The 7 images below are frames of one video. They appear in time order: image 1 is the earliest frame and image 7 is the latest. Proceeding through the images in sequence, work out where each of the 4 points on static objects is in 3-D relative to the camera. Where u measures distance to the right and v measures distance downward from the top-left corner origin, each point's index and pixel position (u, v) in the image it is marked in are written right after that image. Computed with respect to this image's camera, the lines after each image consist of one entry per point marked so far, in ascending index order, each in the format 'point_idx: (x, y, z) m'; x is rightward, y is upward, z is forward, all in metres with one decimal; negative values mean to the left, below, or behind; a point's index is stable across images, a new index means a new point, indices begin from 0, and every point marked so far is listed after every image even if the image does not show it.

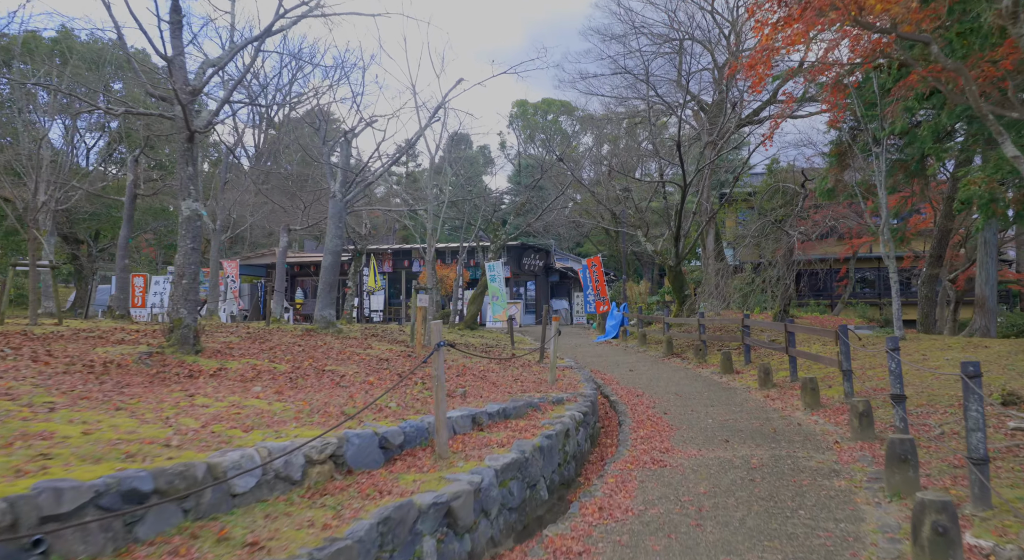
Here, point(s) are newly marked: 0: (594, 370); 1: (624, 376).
0: (+1.6, -1.8, +12.0) m
1: (+2.1, -1.8, +11.5) m
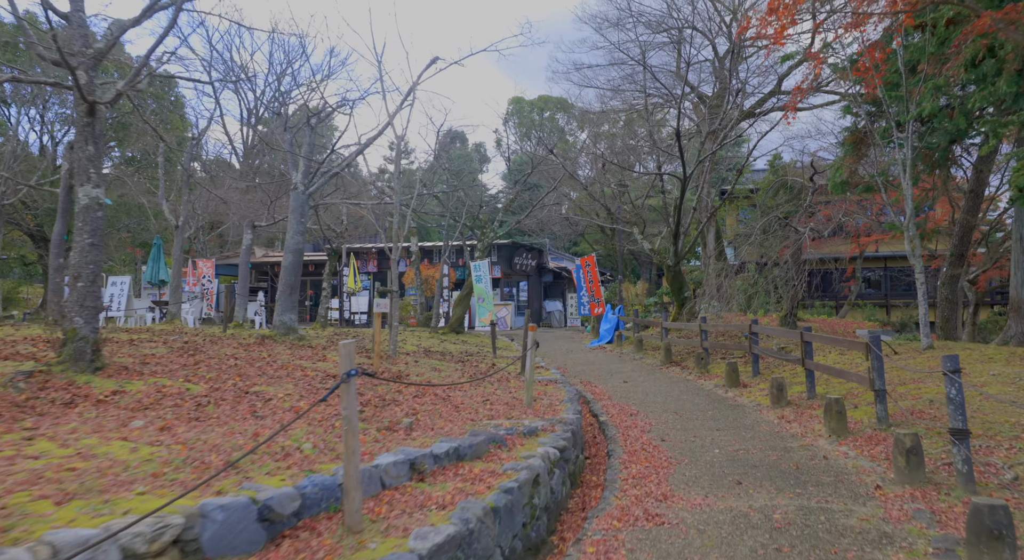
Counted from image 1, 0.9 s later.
0: (+1.2, -1.9, +10.8) m
1: (+1.8, -1.9, +10.3) m
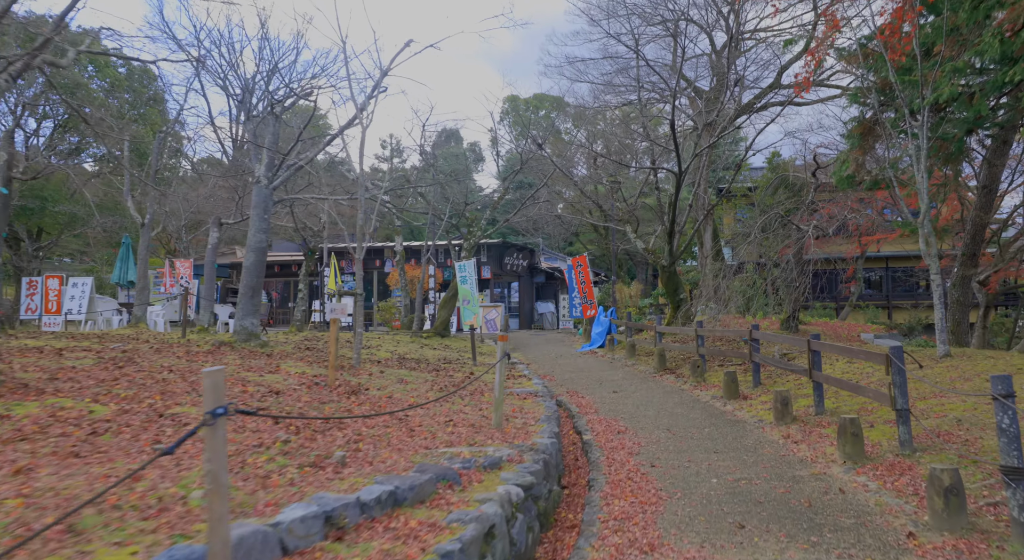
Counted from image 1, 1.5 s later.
0: (+0.9, -1.9, +9.9) m
1: (+1.4, -1.9, +9.4) m
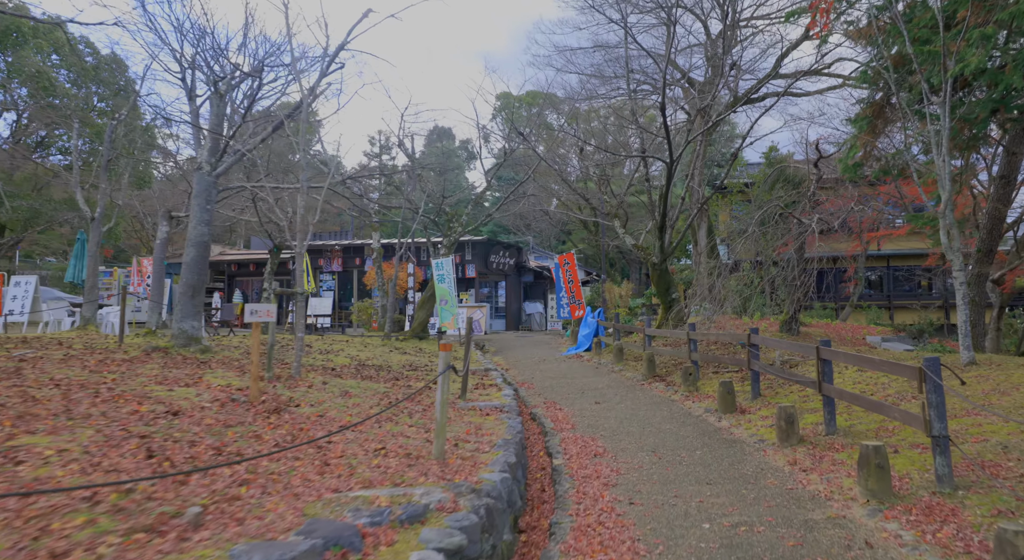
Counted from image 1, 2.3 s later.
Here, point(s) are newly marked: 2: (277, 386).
0: (+0.5, -1.9, +8.9) m
1: (+1.0, -1.8, +8.4) m
2: (-2.5, -1.1, +6.5) m
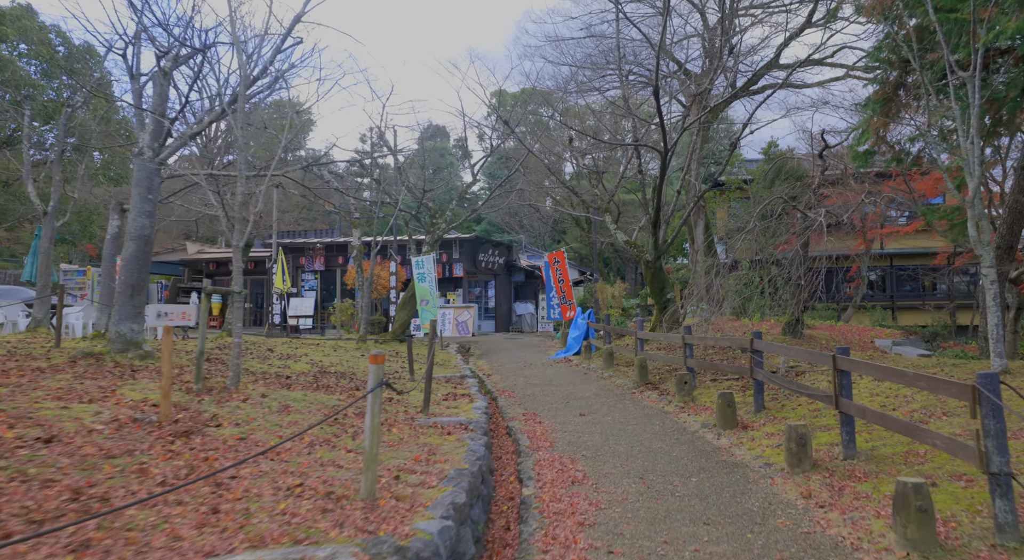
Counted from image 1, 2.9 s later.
0: (+0.1, -1.8, +8.0) m
1: (+0.7, -1.8, +7.5) m
2: (-2.8, -1.1, +5.6) m
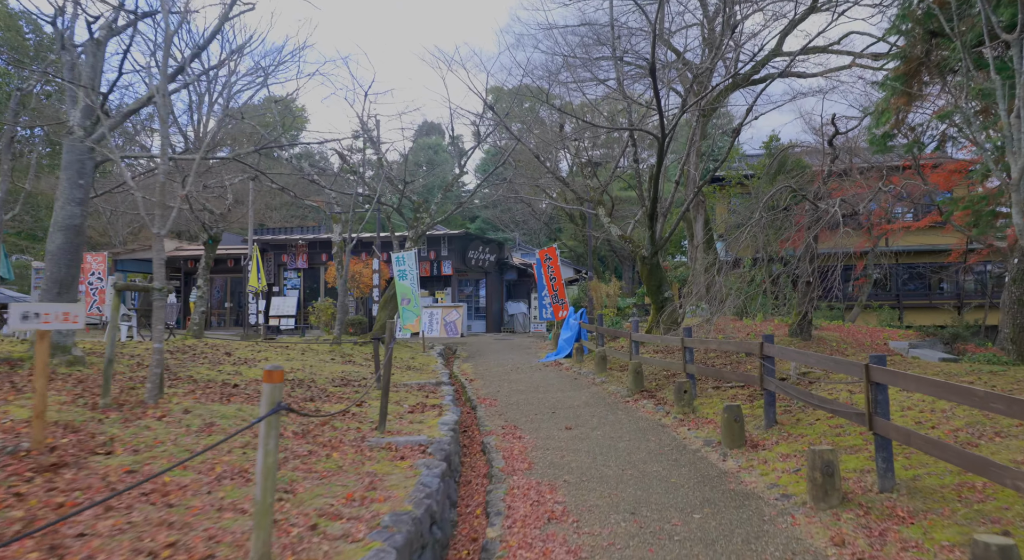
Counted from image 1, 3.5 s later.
0: (-0.1, -1.8, +7.0) m
1: (+0.4, -1.8, +6.5) m
2: (-3.1, -1.1, +4.6) m
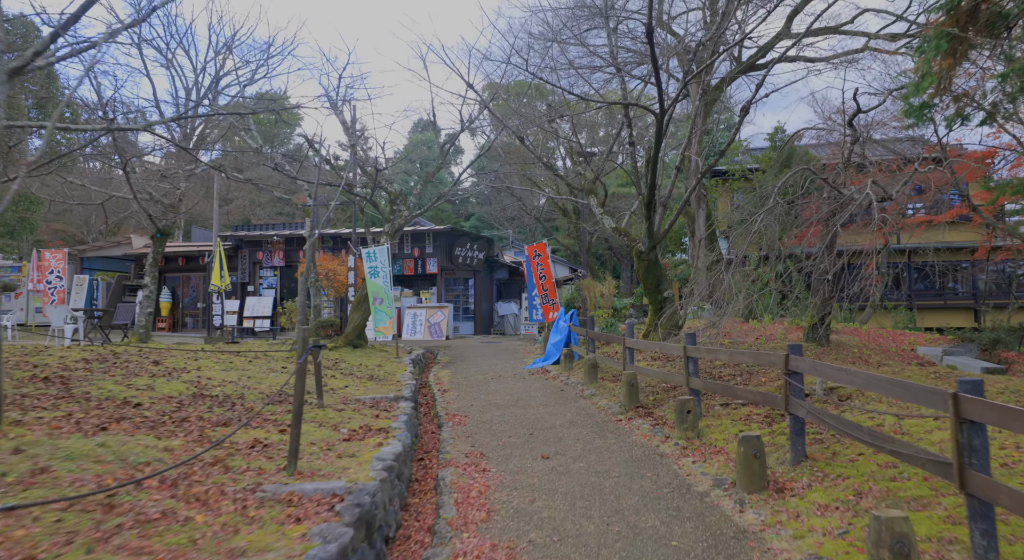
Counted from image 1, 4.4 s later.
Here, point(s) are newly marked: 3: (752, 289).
0: (-0.5, -1.7, +5.7) m
1: (+0.1, -1.7, +5.2) m
2: (-3.4, -1.0, +3.3) m
3: (+3.8, -0.1, +9.9) m
